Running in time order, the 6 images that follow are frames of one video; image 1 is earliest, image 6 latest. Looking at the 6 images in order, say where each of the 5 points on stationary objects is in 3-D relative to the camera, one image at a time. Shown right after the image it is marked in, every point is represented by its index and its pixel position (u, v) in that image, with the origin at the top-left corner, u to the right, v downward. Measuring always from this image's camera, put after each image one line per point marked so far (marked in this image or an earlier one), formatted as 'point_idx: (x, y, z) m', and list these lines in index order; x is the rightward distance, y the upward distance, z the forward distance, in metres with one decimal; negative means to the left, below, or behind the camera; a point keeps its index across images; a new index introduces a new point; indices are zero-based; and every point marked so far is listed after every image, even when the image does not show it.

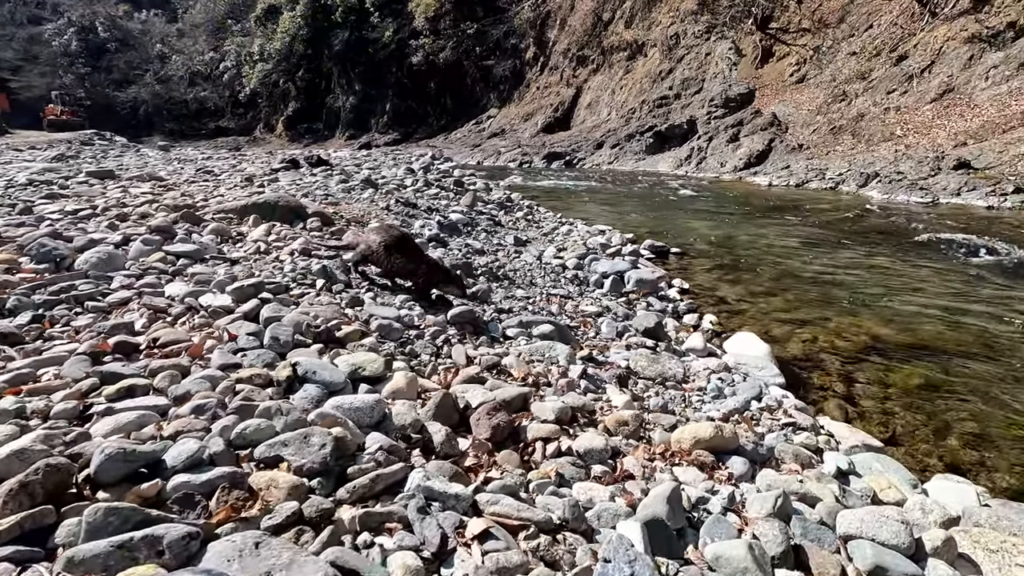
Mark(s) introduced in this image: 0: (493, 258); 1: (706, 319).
0: (-0.3, +0.4, +7.9) m
1: (+2.8, -0.5, +7.7) m
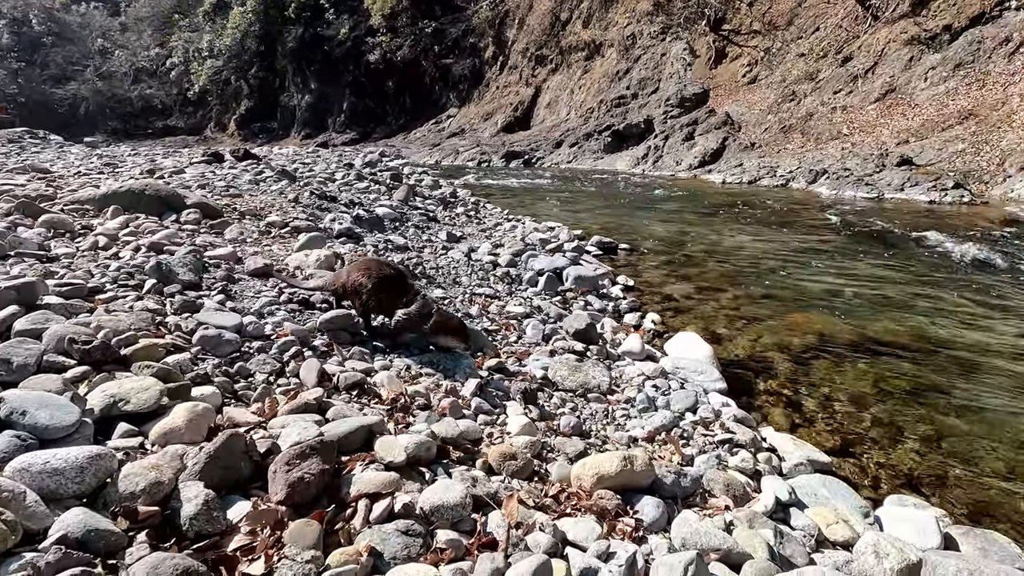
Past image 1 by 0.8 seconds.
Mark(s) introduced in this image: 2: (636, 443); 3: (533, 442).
0: (-1.3, +0.4, +7.1) m
1: (+1.8, -0.4, +7.2) m
2: (+0.8, -1.0, +3.4) m
3: (+0.1, -0.8, +2.8) m
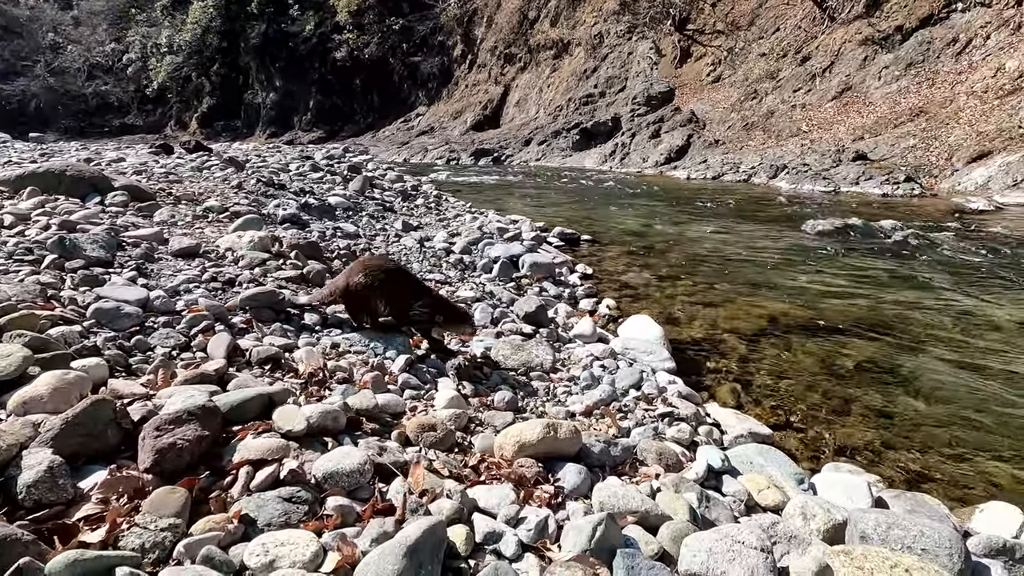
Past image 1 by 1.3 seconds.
0: (-1.9, +0.6, +6.9) m
1: (+1.2, -0.2, +7.1) m
2: (+0.4, -0.8, +3.3) m
3: (-0.3, -0.6, +2.7) m
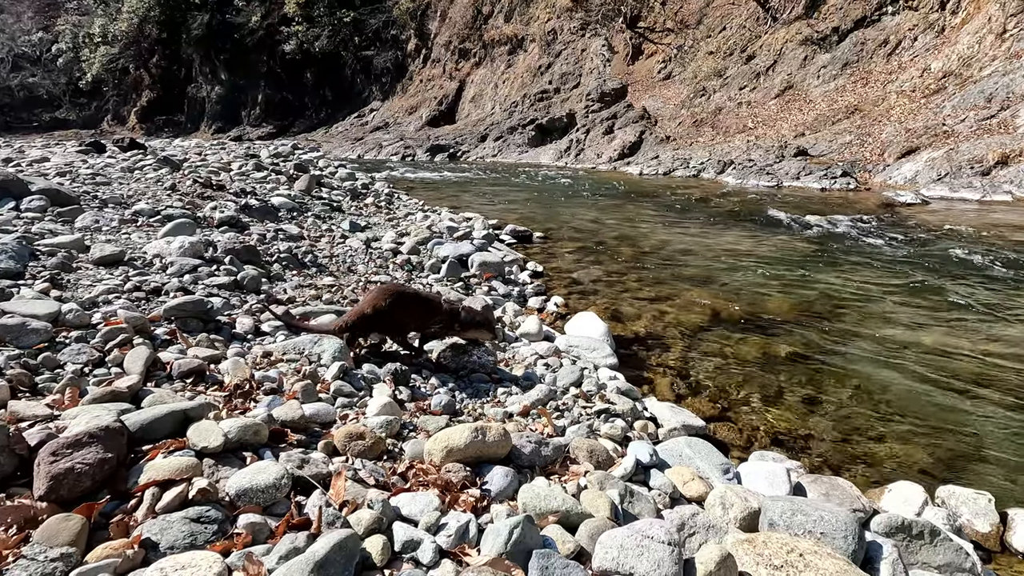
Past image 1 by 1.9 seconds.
0: (-2.6, +0.6, +6.8) m
1: (+0.5, -0.2, +7.2) m
2: (0.0, -0.8, +3.3) m
3: (-0.6, -0.7, +2.7) m
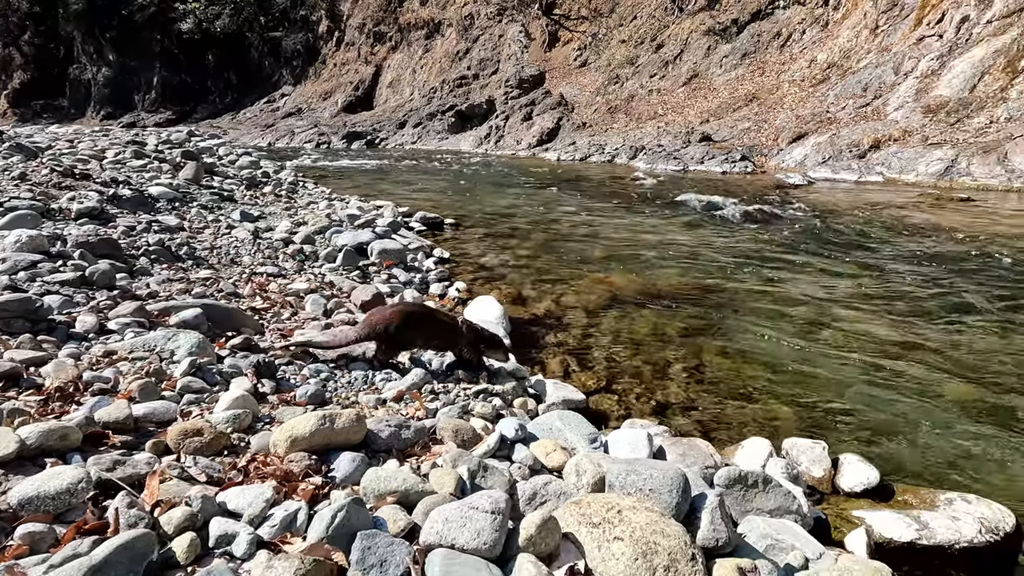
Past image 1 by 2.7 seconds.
0: (-3.8, +0.6, +6.3) m
1: (-0.8, 0.0, +7.2) m
2: (-0.8, -0.7, +3.3) m
3: (-1.3, -0.6, +2.6) m
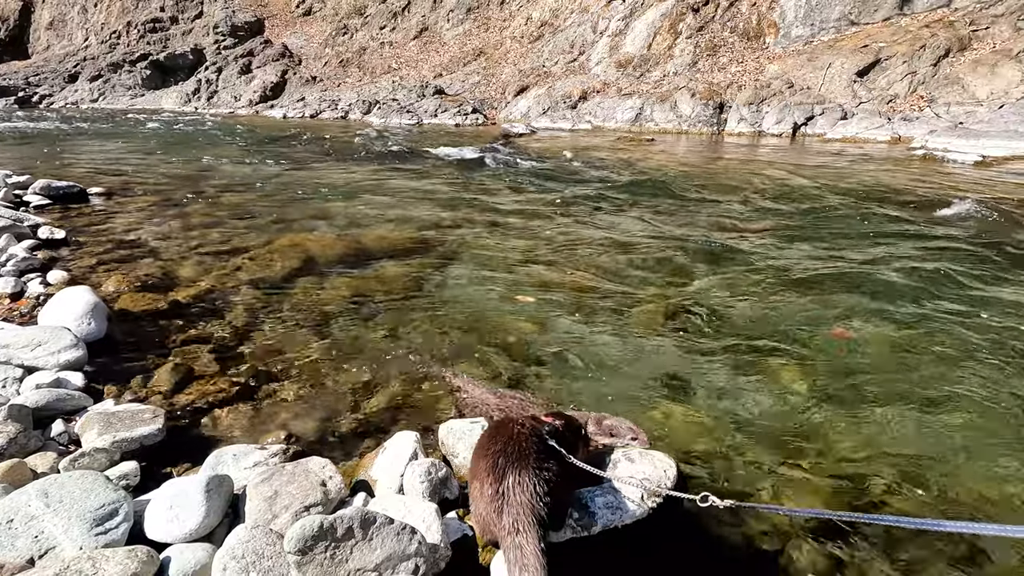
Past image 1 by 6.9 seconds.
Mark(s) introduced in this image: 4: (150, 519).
0: (-6.8, +0.2, +2.8) m
1: (-4.3, +0.1, +4.9) m
2: (-2.6, -0.8, +1.4) m
3: (-2.8, -0.8, +0.5) m
4: (-1.3, -0.8, +1.9) m
